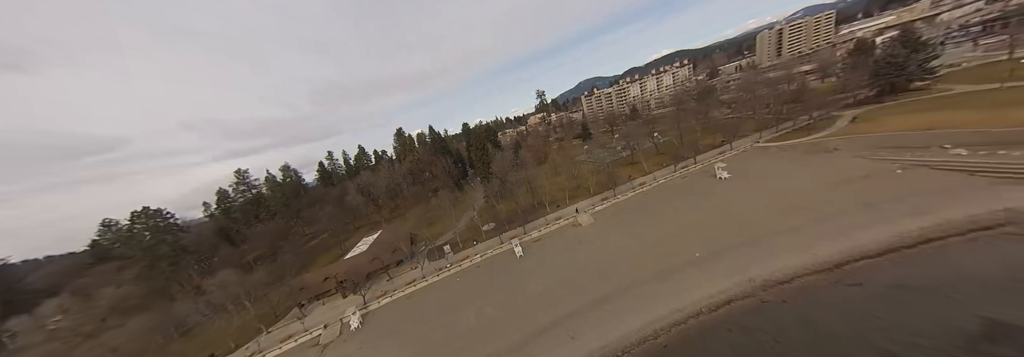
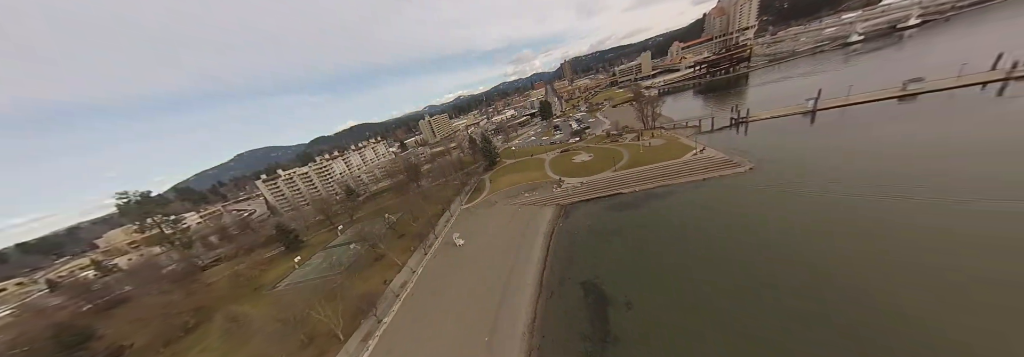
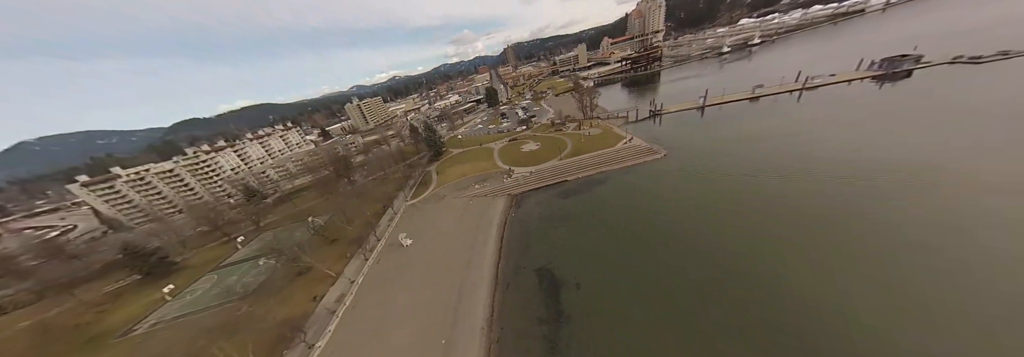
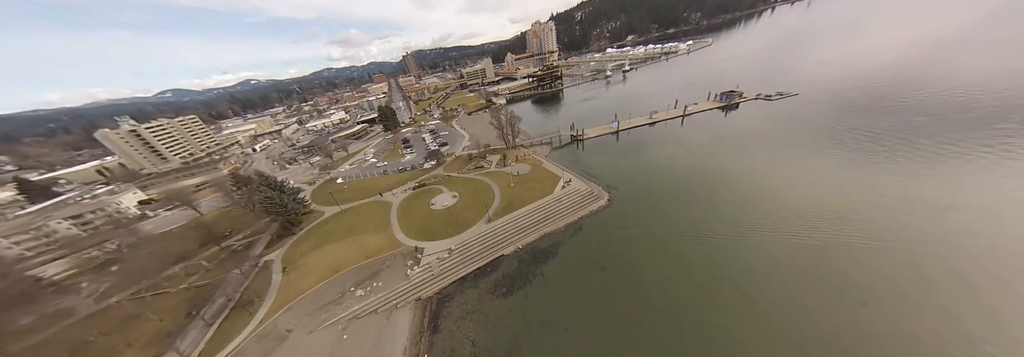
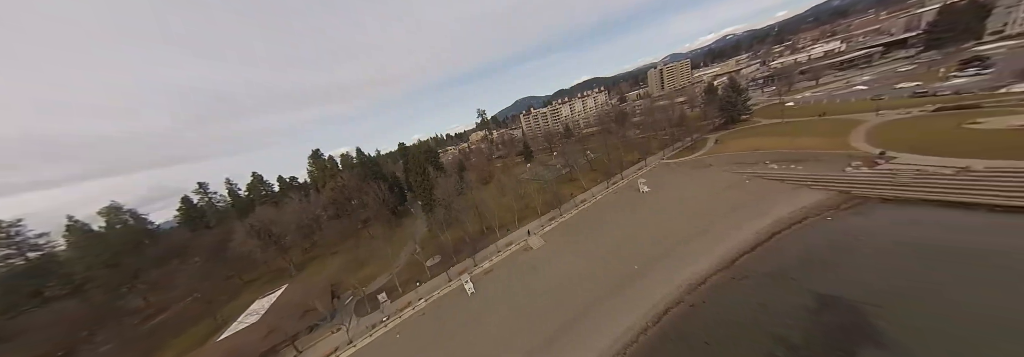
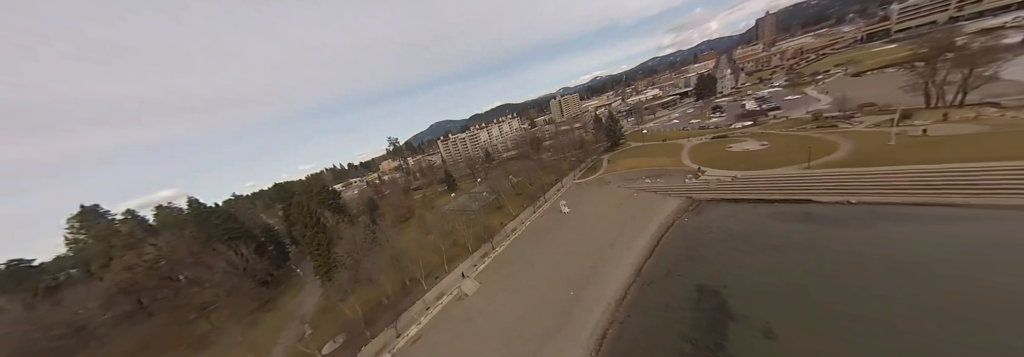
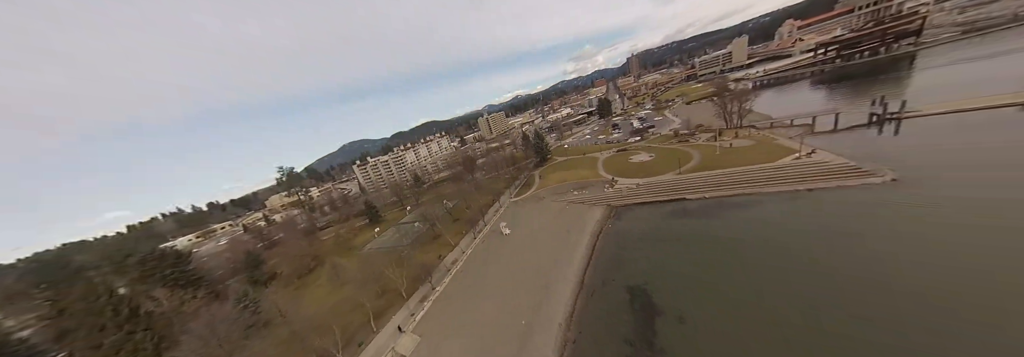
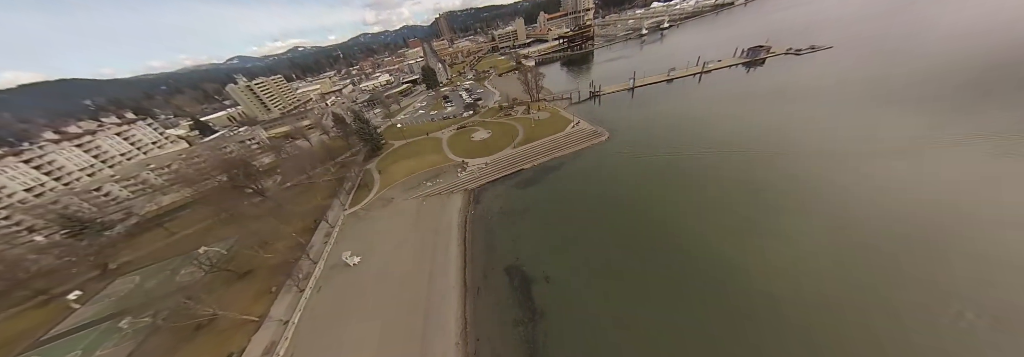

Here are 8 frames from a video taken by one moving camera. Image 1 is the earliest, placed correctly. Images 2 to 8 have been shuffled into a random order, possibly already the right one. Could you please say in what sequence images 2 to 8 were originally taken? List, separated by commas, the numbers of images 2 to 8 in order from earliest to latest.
5, 6, 7, 2, 3, 8, 4
